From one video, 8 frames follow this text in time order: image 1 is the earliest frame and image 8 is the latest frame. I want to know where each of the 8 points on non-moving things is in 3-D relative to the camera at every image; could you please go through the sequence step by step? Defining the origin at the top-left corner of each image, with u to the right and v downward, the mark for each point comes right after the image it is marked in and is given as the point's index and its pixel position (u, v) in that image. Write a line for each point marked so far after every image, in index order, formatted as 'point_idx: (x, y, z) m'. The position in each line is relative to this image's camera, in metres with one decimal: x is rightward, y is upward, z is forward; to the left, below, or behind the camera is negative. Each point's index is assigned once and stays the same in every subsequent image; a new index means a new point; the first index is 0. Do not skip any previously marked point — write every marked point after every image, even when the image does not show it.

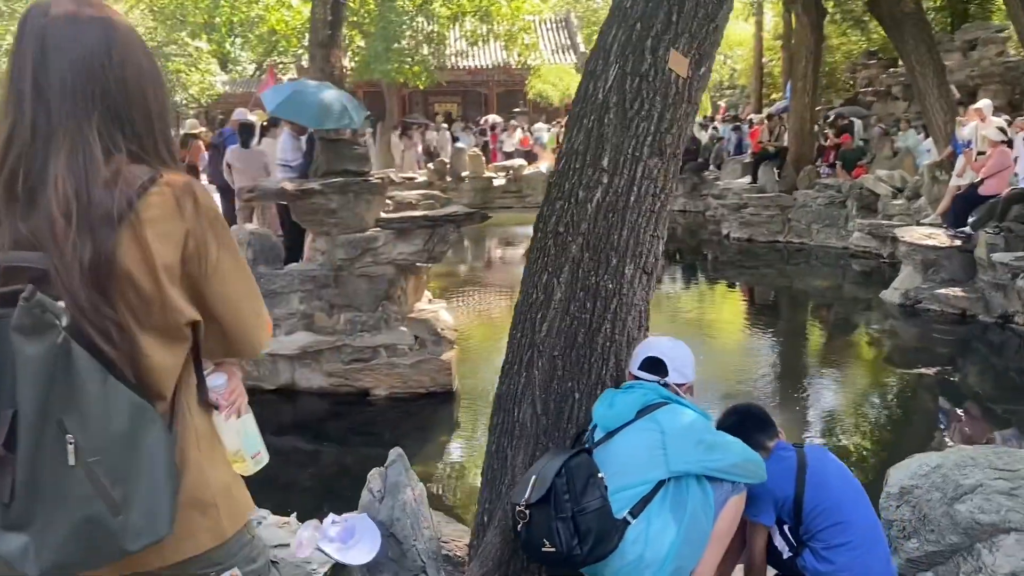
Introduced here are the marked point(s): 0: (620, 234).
0: (+0.3, +0.2, +2.6) m
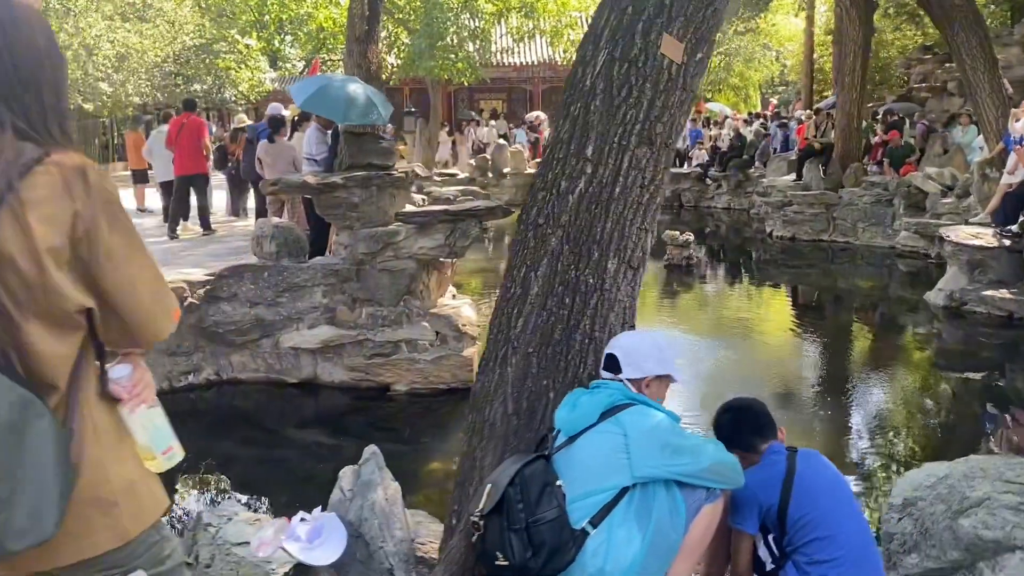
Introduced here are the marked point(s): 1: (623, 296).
0: (+0.2, +0.2, +2.5) m
1: (+0.3, 0.0, +2.5) m
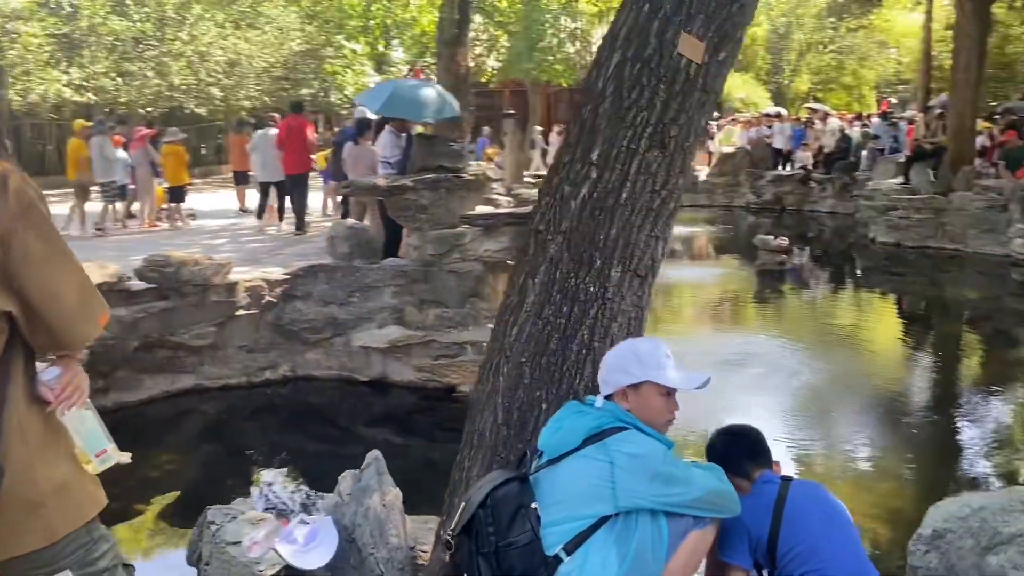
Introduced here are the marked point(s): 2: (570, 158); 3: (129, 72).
0: (+0.3, +0.2, +2.4) m
1: (+0.3, 0.0, +2.4) m
2: (+0.2, +0.4, +2.5) m
3: (-7.7, +4.4, +18.0) m
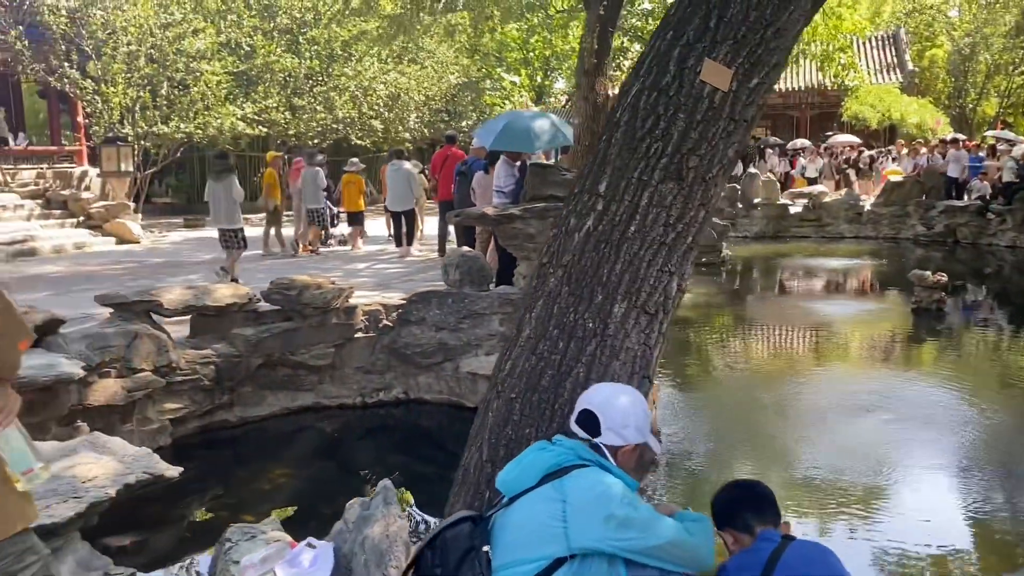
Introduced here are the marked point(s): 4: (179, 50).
0: (+0.3, +0.1, +2.3) m
1: (+0.3, -0.1, +2.3) m
2: (+0.2, +0.3, +2.4) m
3: (-4.5, +3.9, +19.2) m
4: (-6.1, +4.4, +16.4) m
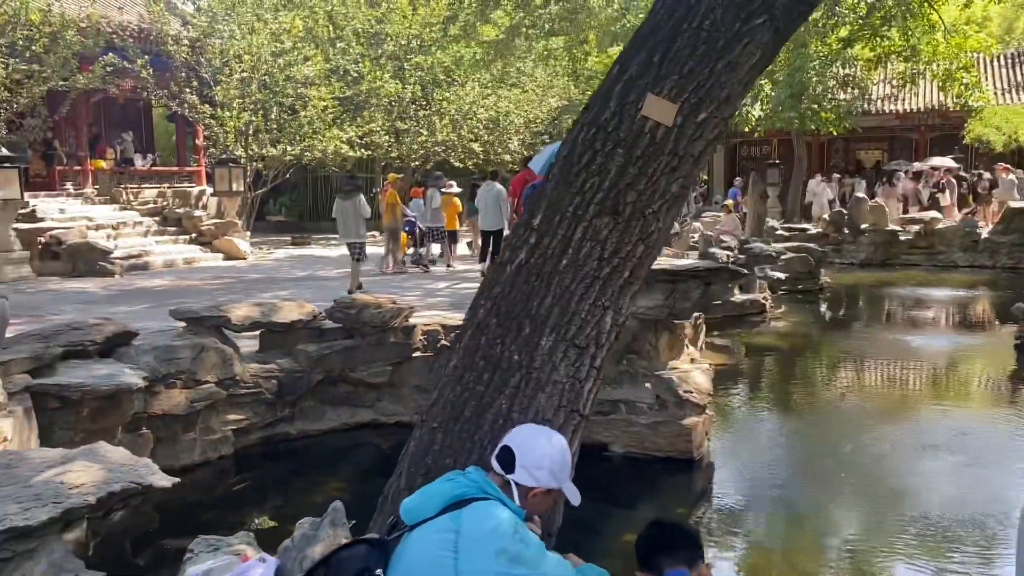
0: (+0.1, 0.0, +2.3) m
1: (+0.1, -0.2, +2.3) m
2: (0.0, +0.2, +2.5) m
3: (-2.4, +3.5, +19.8) m
4: (-4.3, +4.1, +17.2) m
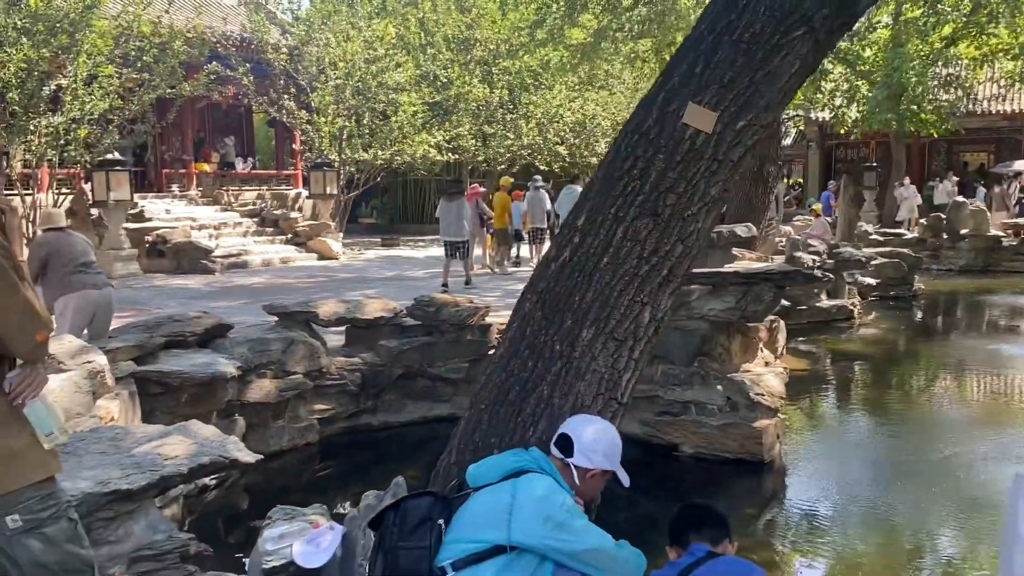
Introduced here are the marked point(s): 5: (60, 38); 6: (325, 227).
0: (+0.2, 0.0, +2.5) m
1: (+0.3, -0.2, +2.5) m
2: (+0.2, +0.2, +2.7) m
3: (-0.5, +3.5, +20.1) m
4: (-2.6, +4.1, +17.7) m
5: (-5.9, +3.3, +11.5) m
6: (-3.6, +1.2, +16.9) m
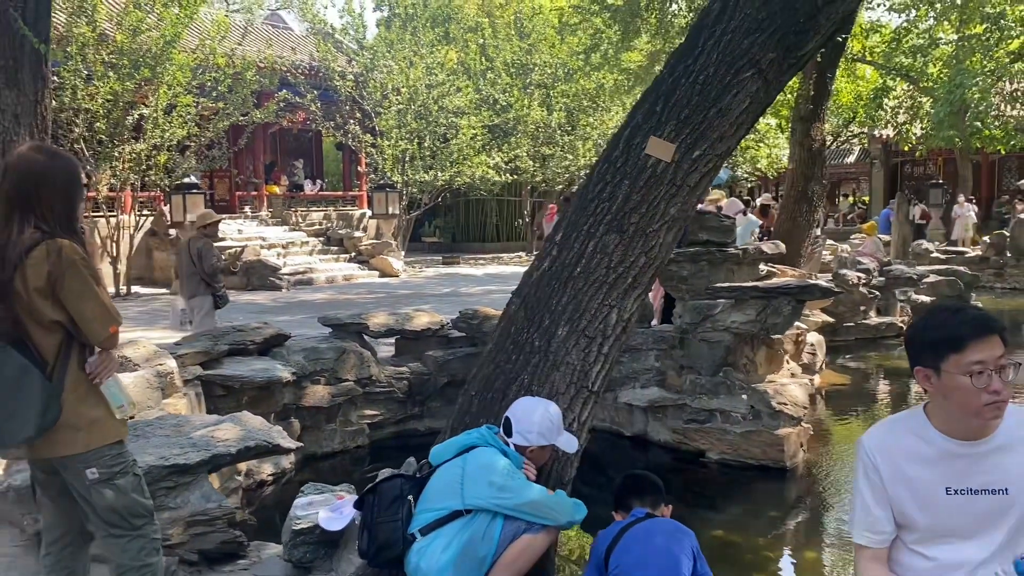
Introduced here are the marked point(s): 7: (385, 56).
0: (+0.2, 0.0, +3.0) m
1: (+0.2, -0.2, +3.0) m
2: (+0.1, +0.2, +3.1) m
3: (+0.8, +3.1, +20.7) m
4: (-1.5, +3.8, +18.4) m
5: (-5.2, +3.1, +12.5) m
6: (-2.5, +0.8, +17.6) m
7: (-2.7, +4.9, +18.6) m
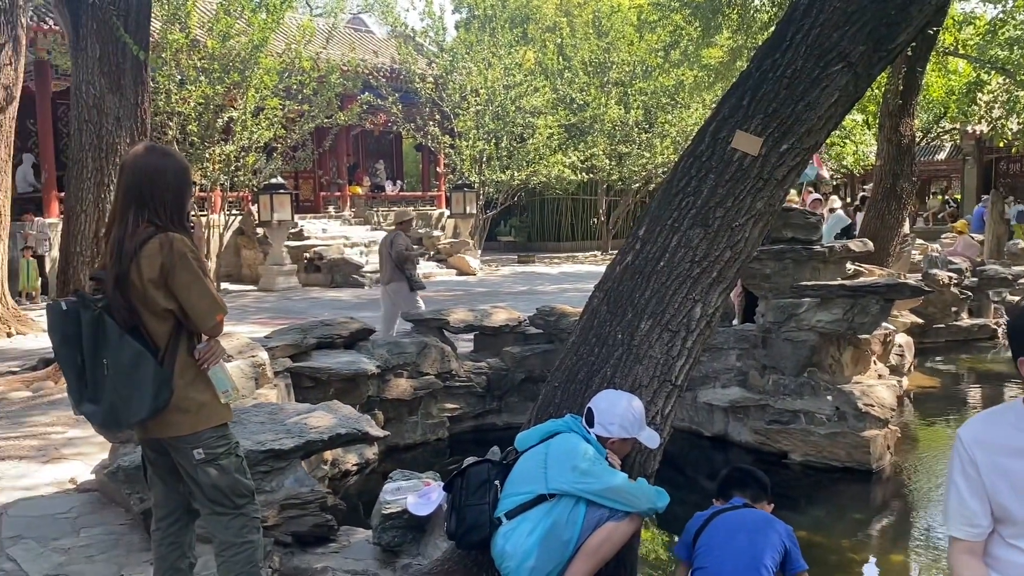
0: (+0.5, 0.0, +3.0) m
1: (+0.5, -0.2, +3.0) m
2: (+0.4, +0.2, +3.1) m
3: (+2.6, +3.1, +20.6) m
4: (+0.1, +3.8, +18.6) m
5: (-4.1, +3.1, +12.9) m
6: (-1.0, +0.9, +17.8) m
7: (-1.0, +4.9, +18.8) m
